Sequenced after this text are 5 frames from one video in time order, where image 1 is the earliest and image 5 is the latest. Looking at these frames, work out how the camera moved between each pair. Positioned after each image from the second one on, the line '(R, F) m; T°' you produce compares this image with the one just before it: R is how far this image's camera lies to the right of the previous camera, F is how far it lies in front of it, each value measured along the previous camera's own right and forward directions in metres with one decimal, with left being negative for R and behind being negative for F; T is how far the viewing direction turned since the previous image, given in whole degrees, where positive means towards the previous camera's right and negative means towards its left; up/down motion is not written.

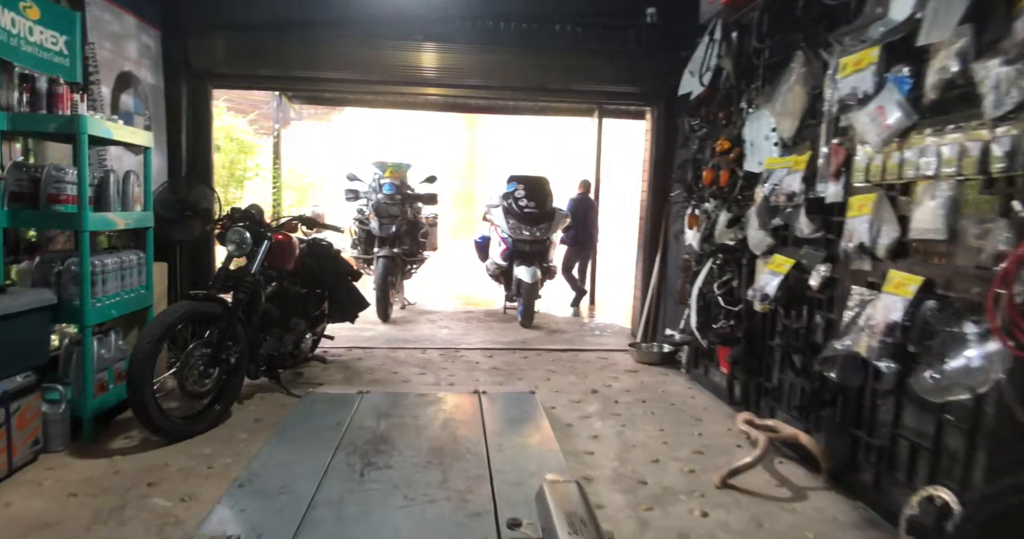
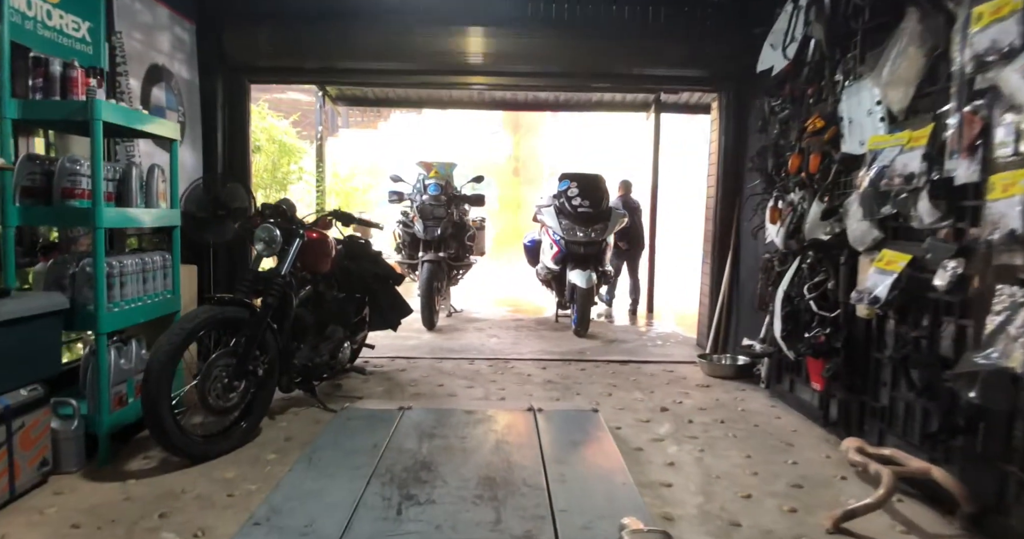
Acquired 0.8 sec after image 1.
(-0.1, +0.3) m; -5°
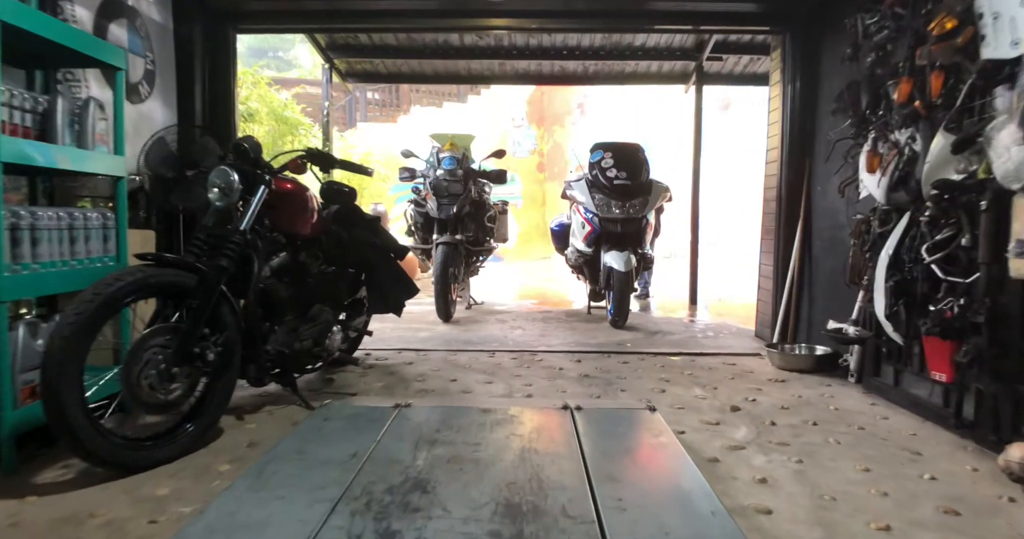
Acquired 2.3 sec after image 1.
(0.0, +0.6) m; -3°
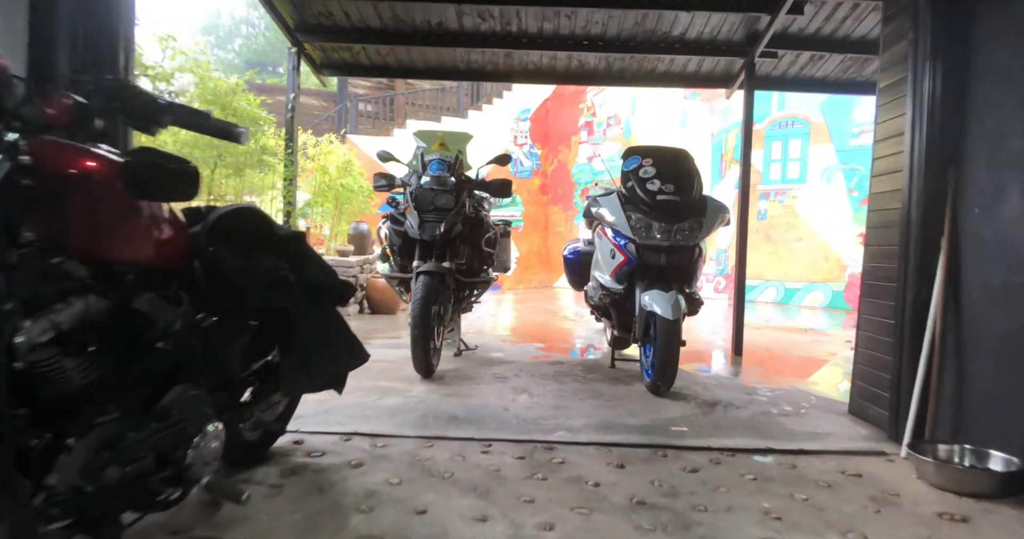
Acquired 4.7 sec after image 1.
(-0.1, +1.0) m; 0°
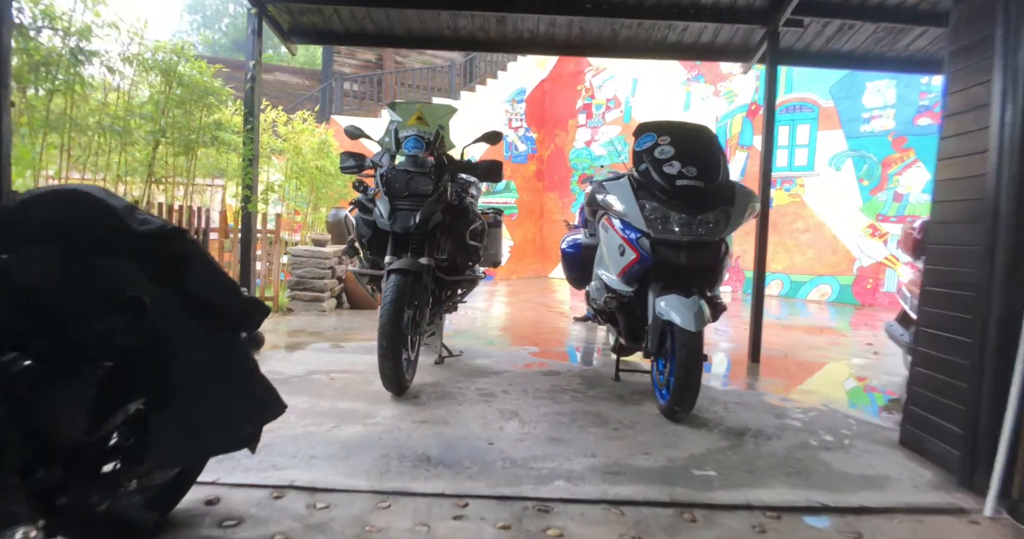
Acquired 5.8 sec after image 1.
(0.0, +0.5) m; +1°
